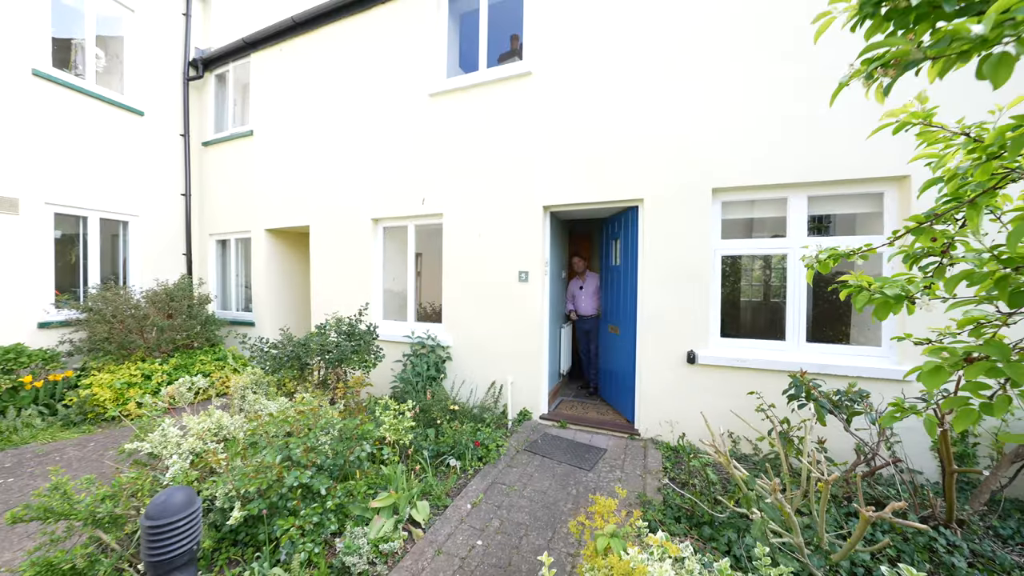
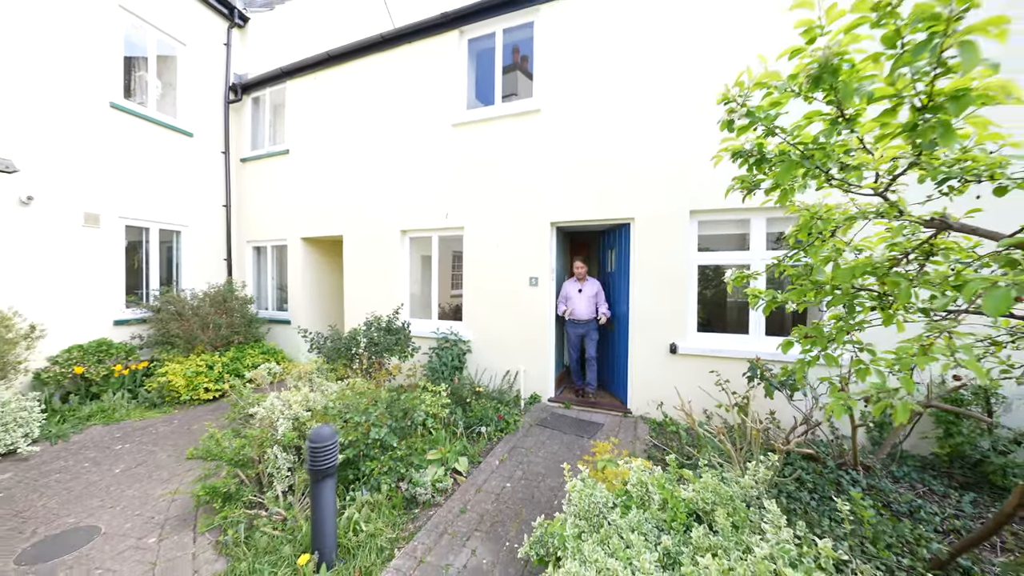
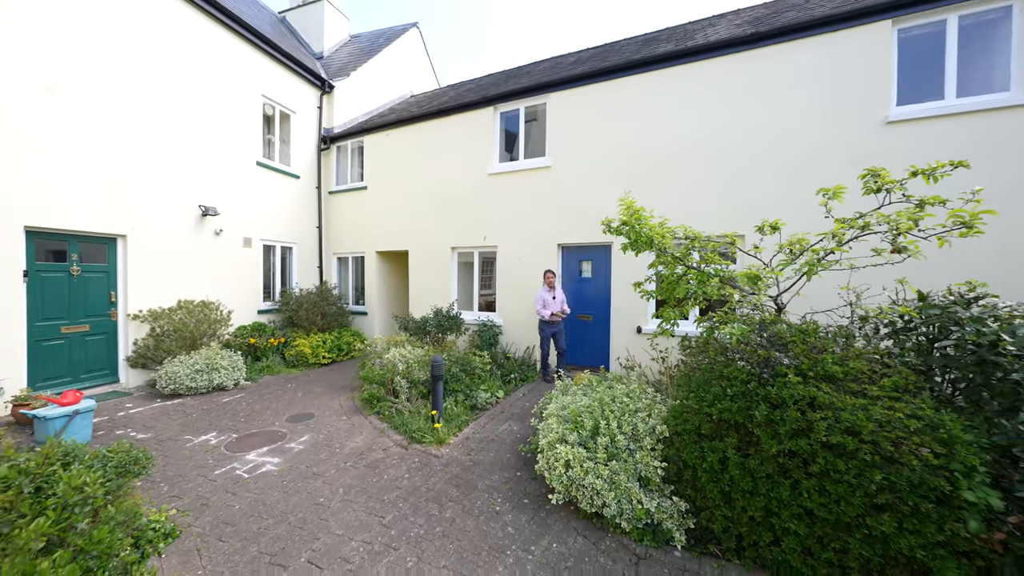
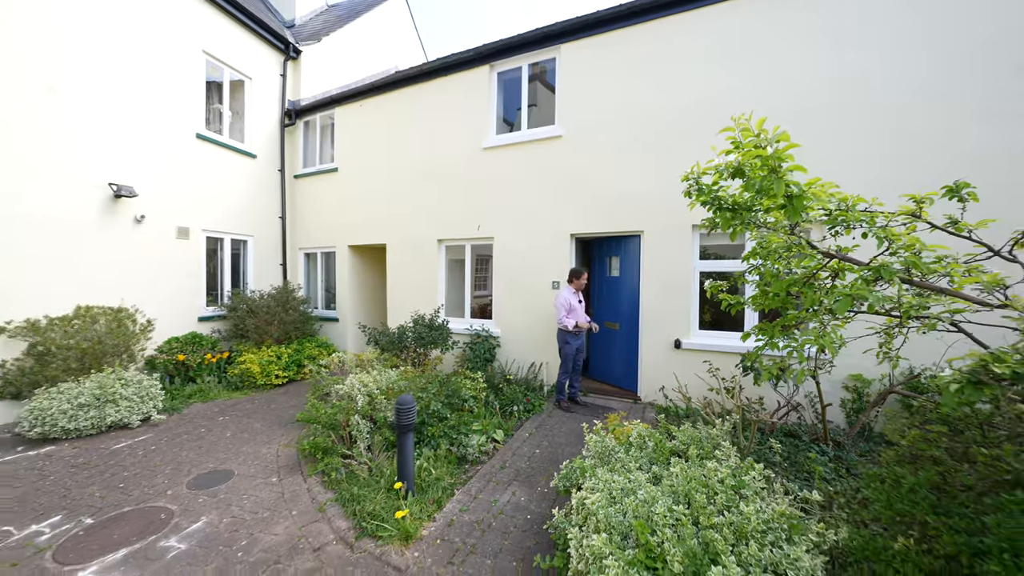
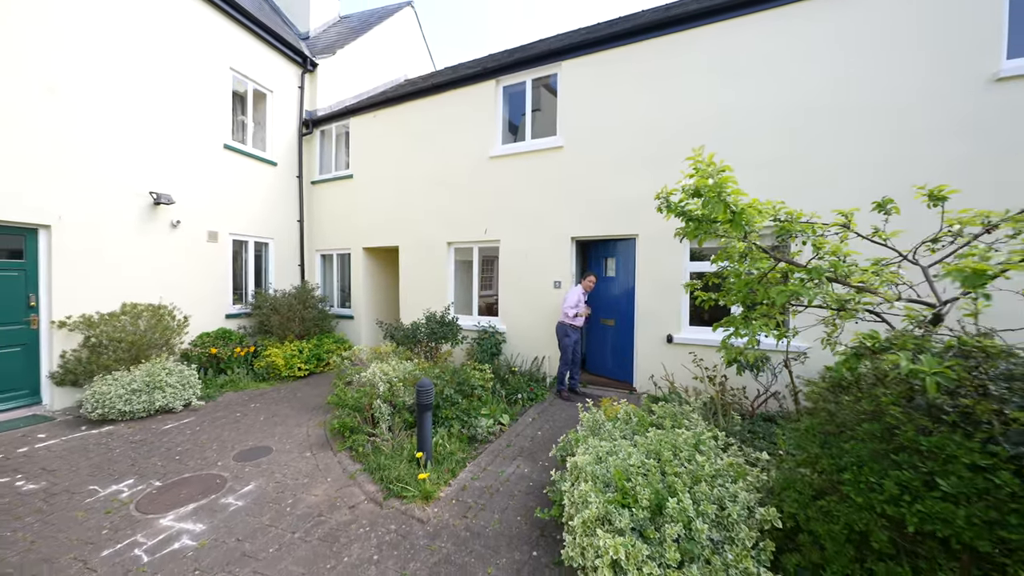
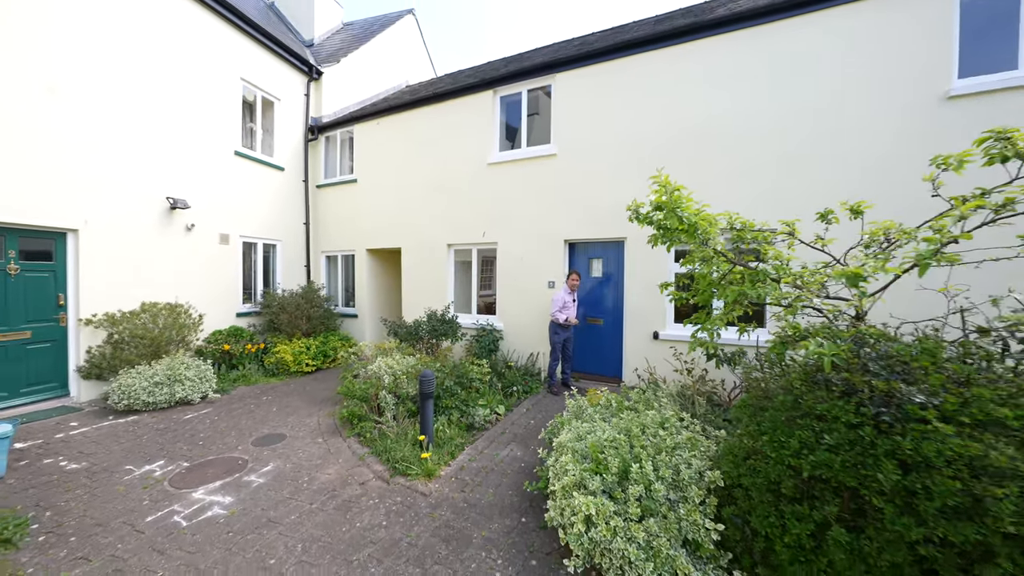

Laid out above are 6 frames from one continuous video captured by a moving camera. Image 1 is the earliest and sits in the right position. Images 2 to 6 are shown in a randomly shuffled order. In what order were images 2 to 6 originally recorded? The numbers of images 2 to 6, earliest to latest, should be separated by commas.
2, 4, 5, 6, 3
